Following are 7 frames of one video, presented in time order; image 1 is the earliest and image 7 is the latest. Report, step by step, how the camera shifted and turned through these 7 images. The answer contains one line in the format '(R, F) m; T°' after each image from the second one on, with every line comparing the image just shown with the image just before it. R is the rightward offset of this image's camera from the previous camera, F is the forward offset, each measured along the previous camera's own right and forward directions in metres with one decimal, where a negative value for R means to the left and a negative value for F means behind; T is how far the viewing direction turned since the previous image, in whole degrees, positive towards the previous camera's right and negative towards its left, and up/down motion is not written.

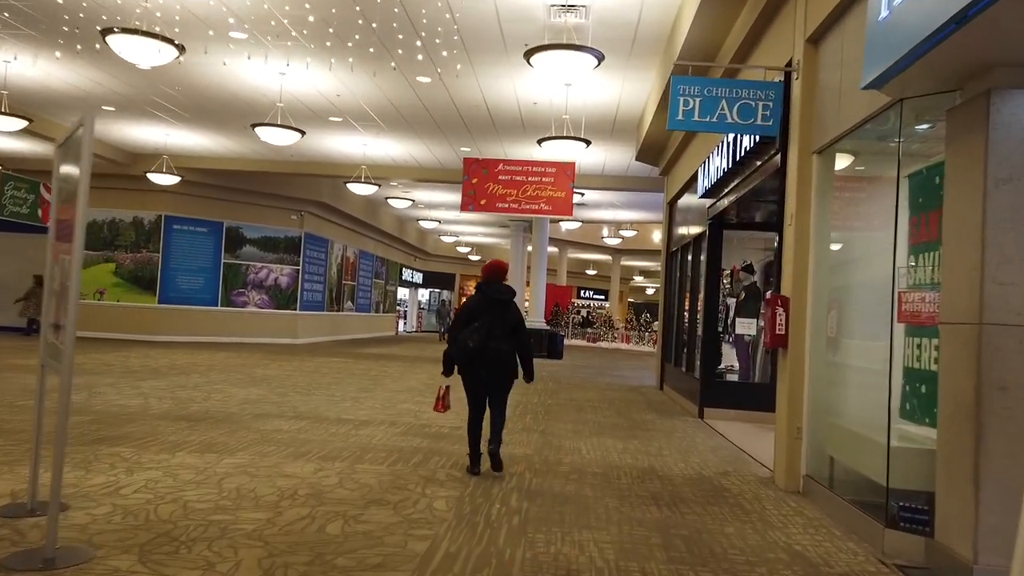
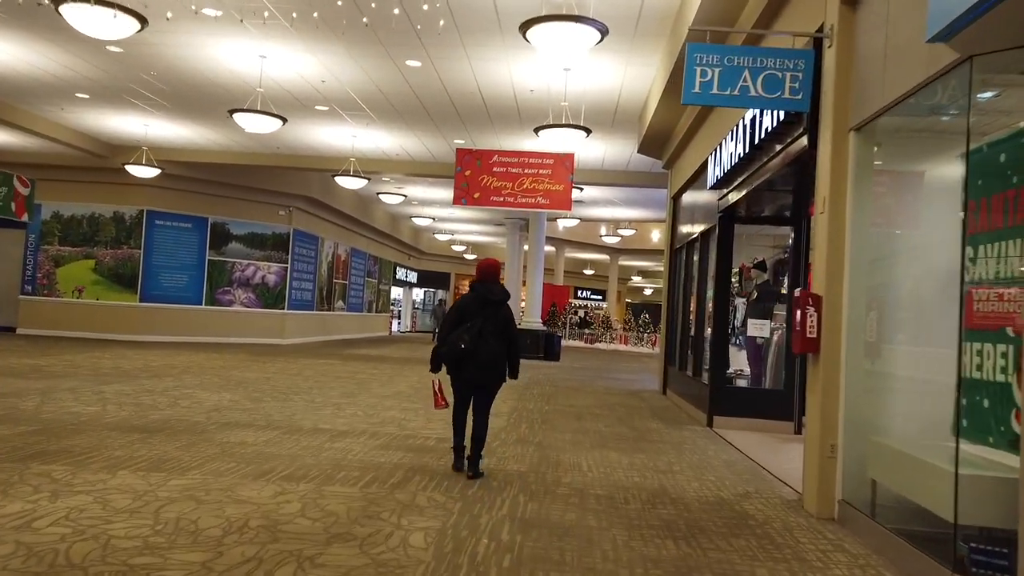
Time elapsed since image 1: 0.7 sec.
(0.0, +0.7) m; 0°
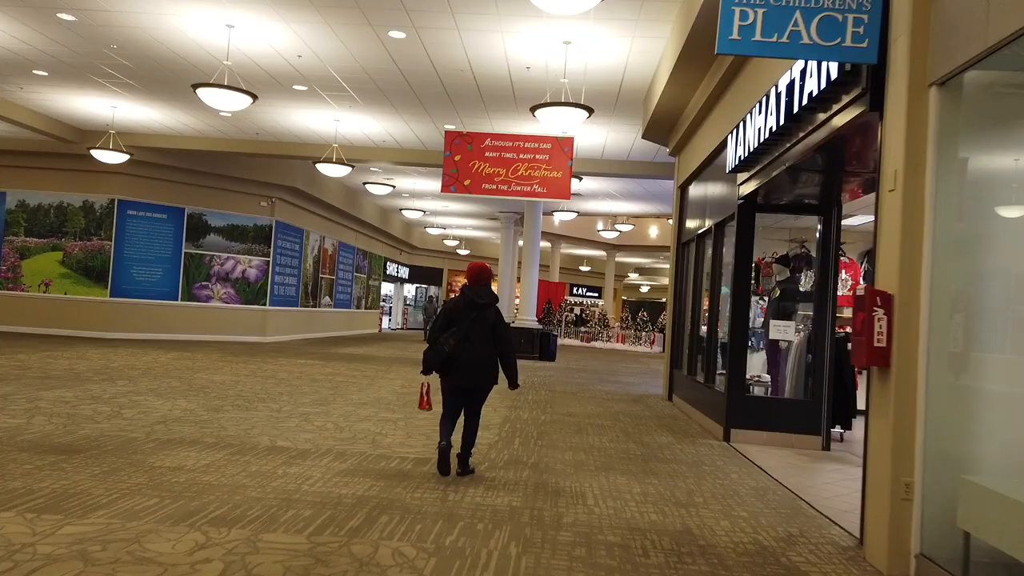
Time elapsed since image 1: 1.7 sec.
(0.0, +1.0) m; 0°
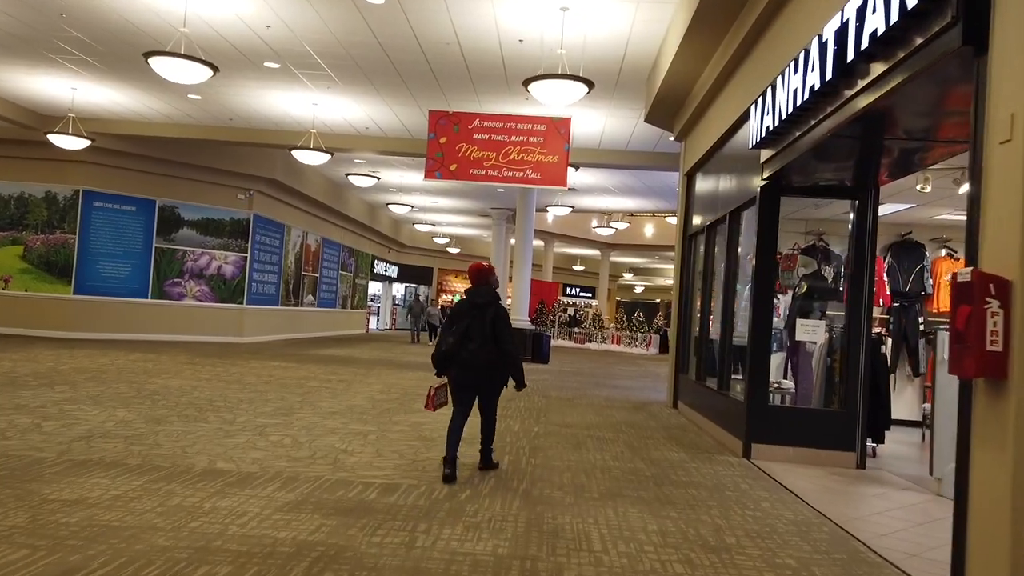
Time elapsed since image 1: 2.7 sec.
(0.0, +1.0) m; +1°
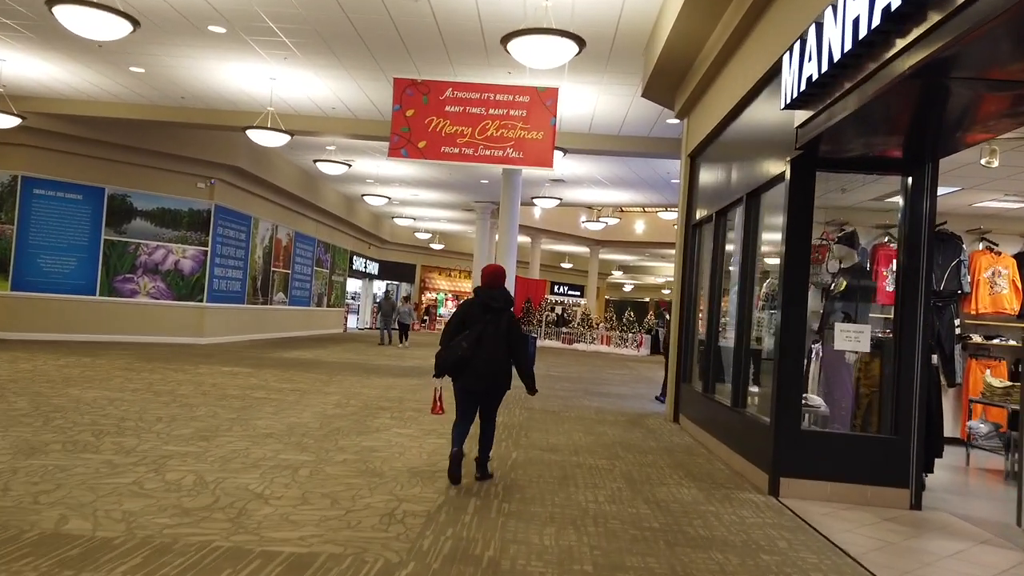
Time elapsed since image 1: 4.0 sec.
(+0.1, +1.3) m; +1°
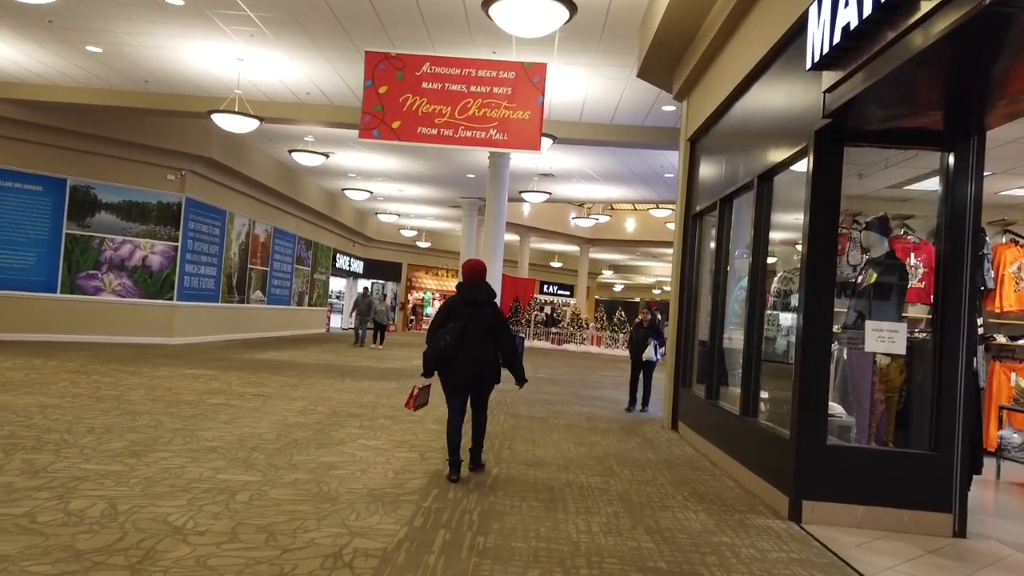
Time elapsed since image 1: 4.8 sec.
(+0.1, +0.7) m; +1°
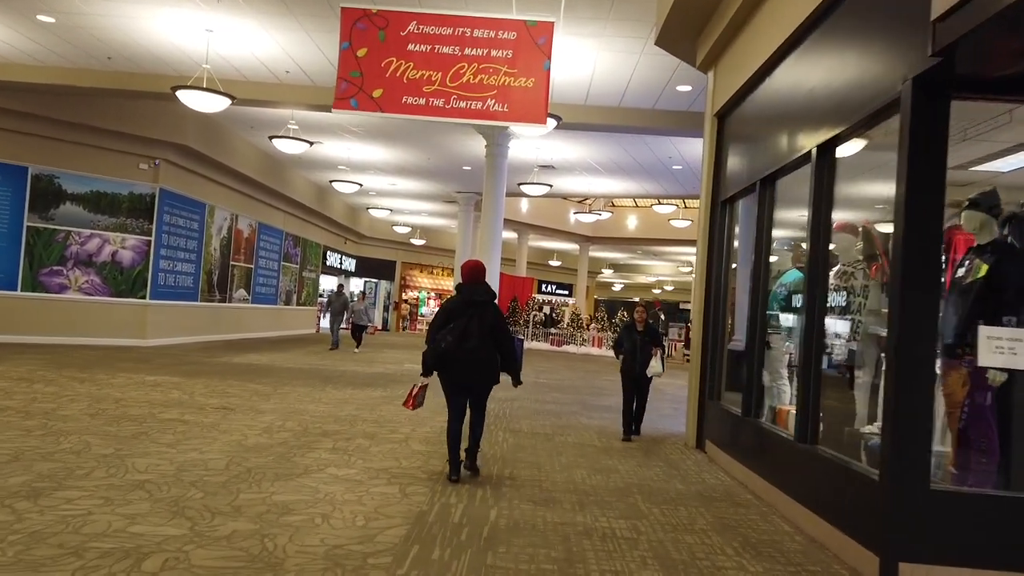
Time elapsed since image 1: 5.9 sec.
(0.0, +1.1) m; 0°
